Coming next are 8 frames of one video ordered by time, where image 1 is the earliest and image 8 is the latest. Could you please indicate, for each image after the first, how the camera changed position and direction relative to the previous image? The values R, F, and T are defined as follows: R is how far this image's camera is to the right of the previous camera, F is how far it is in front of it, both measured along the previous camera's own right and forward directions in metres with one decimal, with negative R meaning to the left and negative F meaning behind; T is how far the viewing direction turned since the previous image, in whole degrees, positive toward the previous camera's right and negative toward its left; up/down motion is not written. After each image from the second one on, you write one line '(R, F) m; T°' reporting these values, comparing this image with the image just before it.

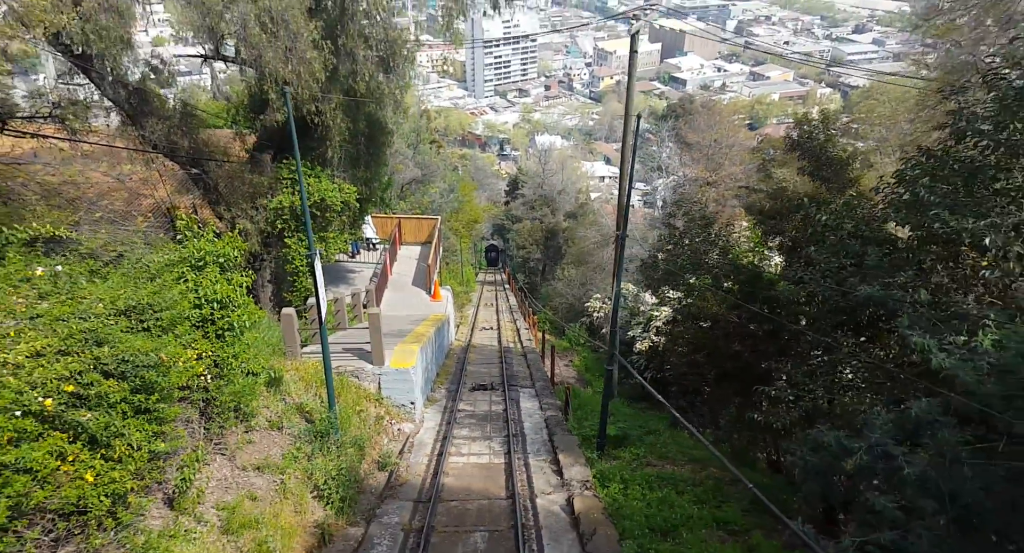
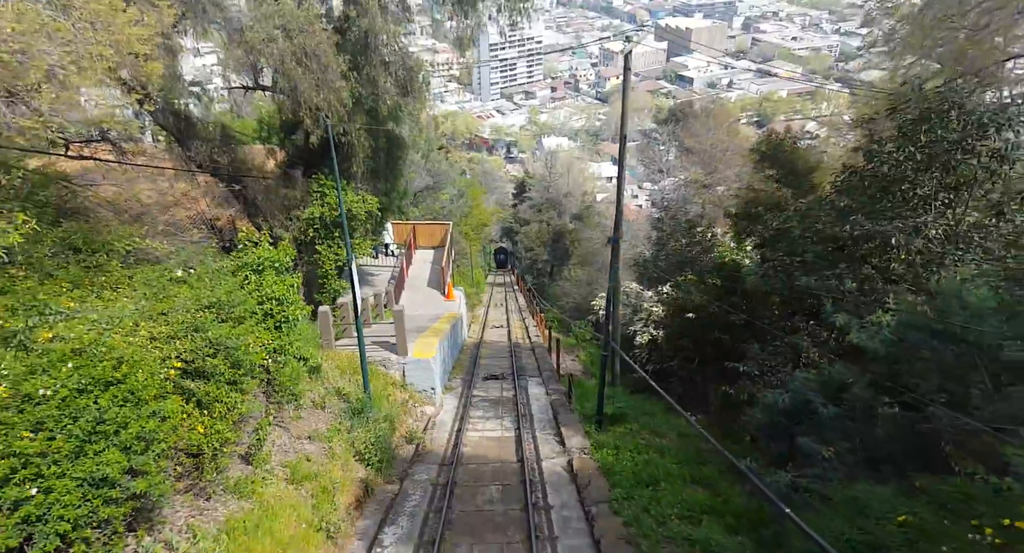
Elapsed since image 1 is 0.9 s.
(0.0, -1.6) m; -1°
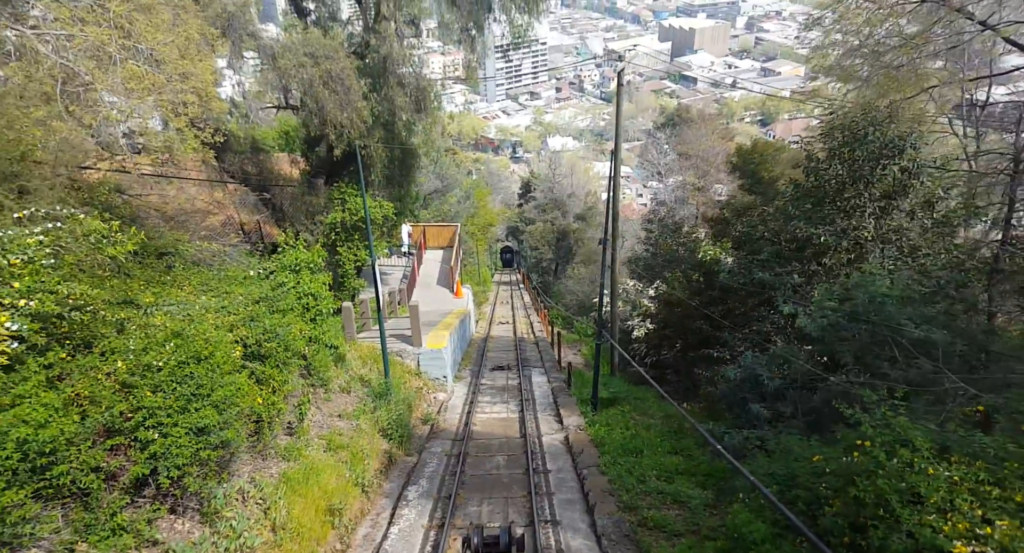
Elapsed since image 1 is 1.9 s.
(+0.1, -1.4) m; -1°
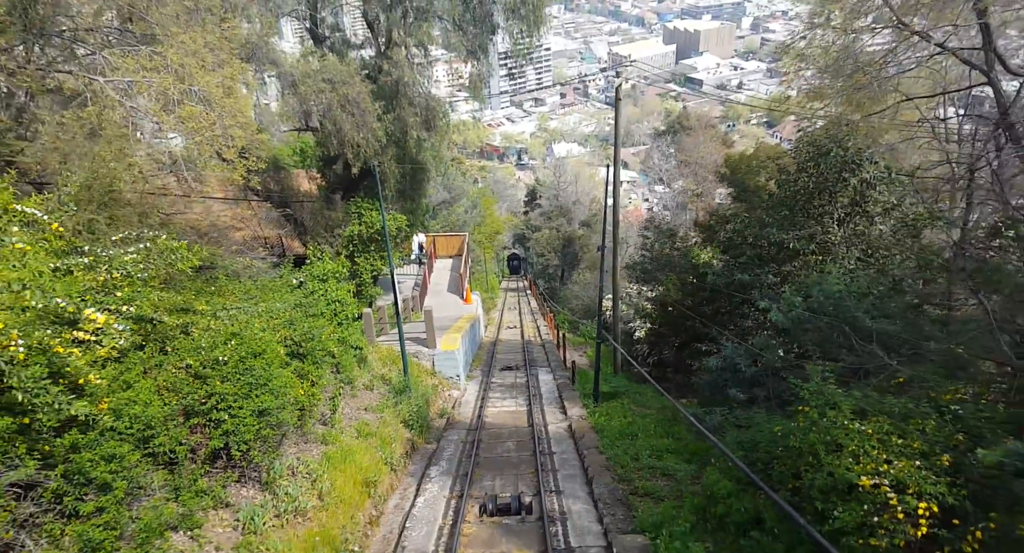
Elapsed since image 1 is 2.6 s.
(0.0, -1.3) m; -1°
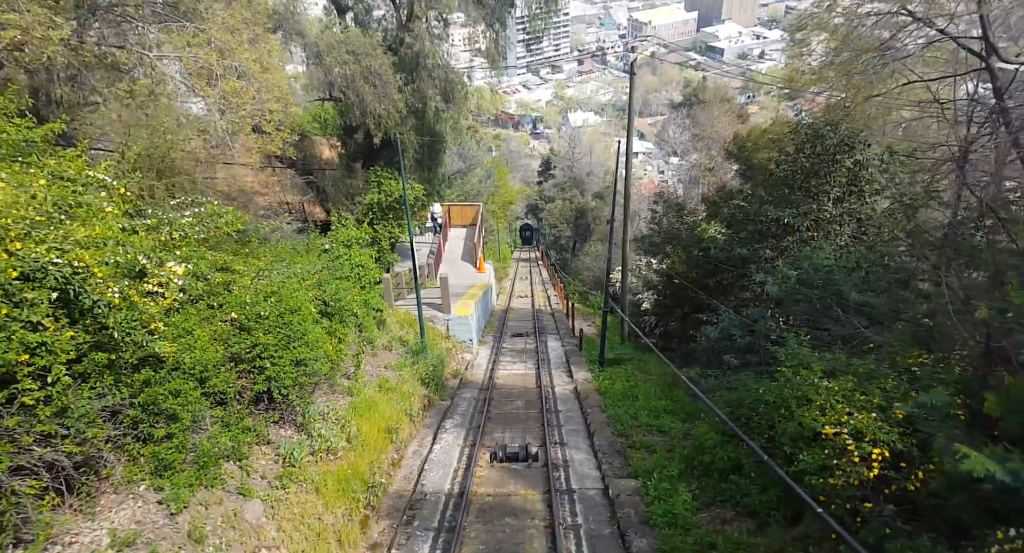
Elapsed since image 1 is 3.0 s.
(0.0, -0.8) m; -1°
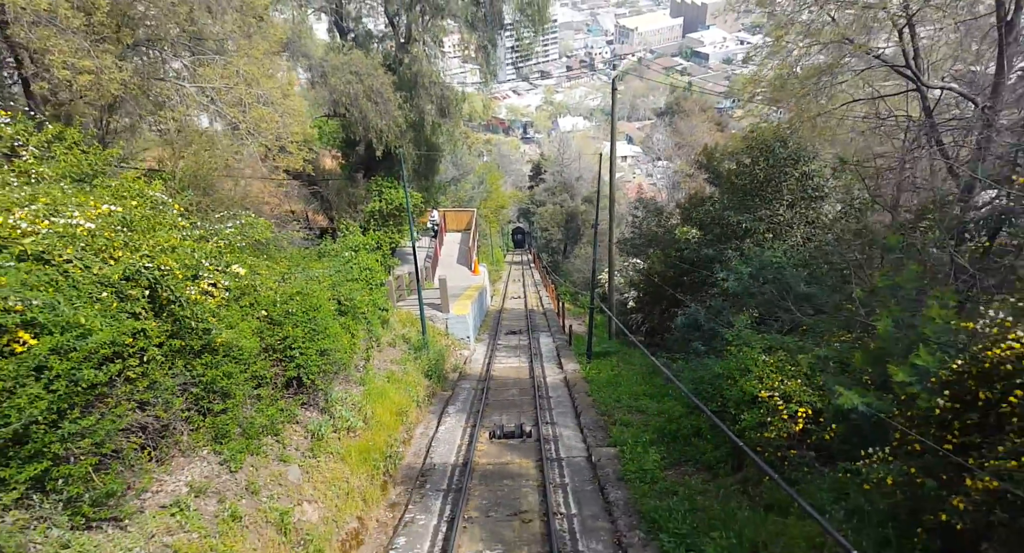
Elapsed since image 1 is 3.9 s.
(0.0, -1.3) m; +1°
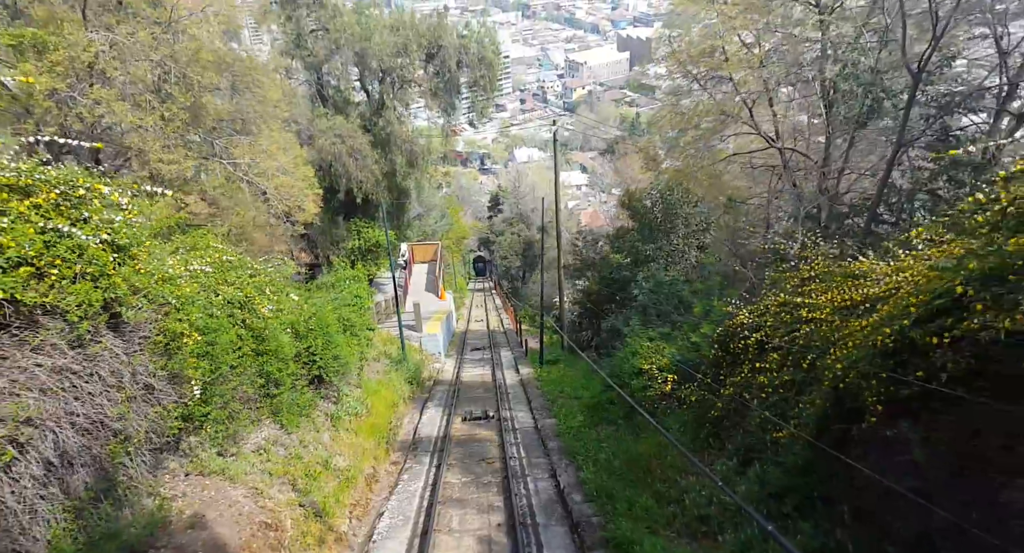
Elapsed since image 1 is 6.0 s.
(0.0, -3.6) m; +4°
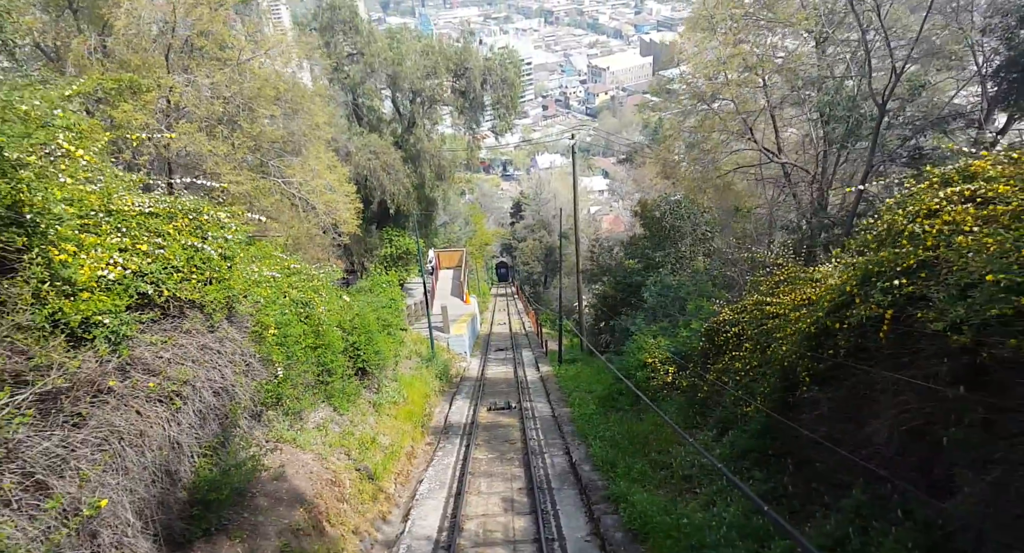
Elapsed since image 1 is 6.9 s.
(+0.1, -1.7) m; -2°
